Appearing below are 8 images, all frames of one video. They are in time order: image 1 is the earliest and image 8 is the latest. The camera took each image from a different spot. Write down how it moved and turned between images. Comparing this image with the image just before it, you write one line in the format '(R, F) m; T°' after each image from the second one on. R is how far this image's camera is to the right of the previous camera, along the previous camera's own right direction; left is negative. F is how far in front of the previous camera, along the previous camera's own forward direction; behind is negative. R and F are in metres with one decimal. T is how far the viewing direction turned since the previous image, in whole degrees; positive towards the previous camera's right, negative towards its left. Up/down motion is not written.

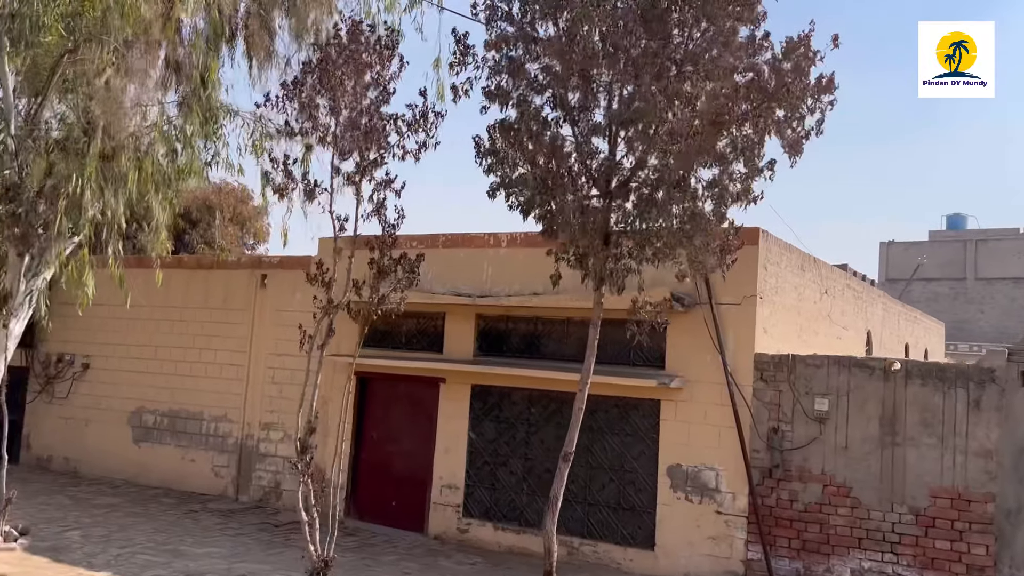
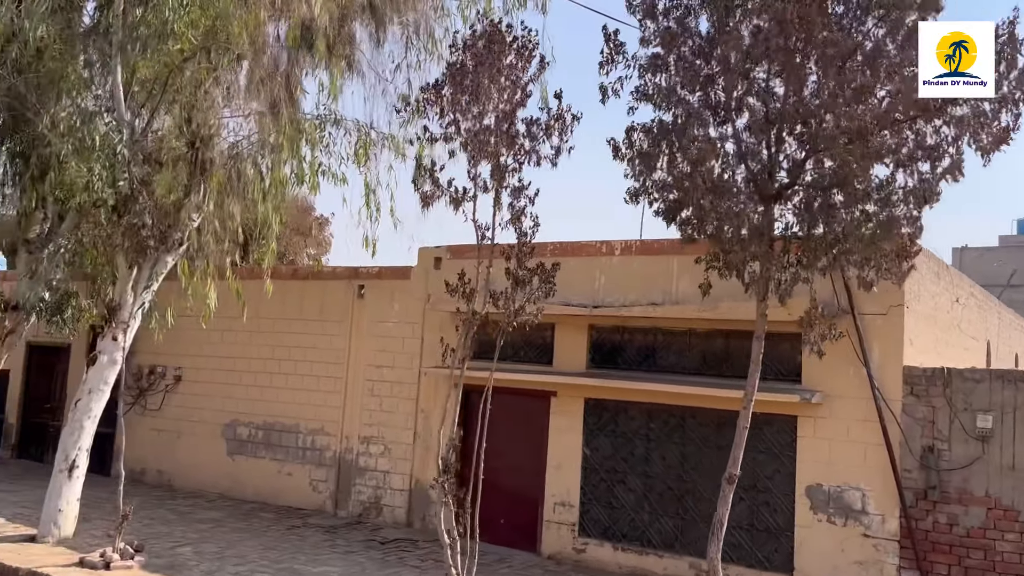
(-0.8, +0.3) m; -3°
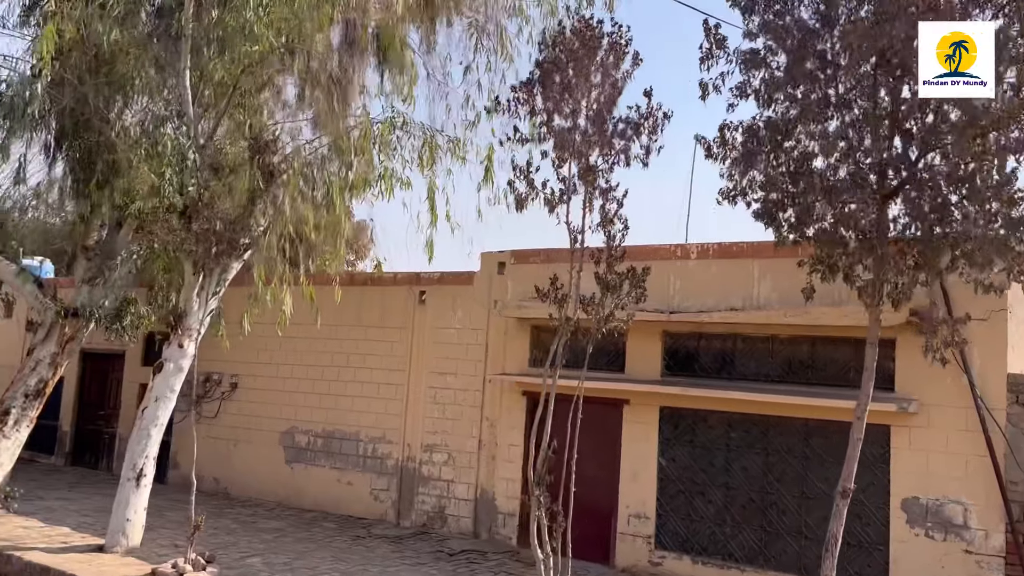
(-0.5, +0.2) m; -2°
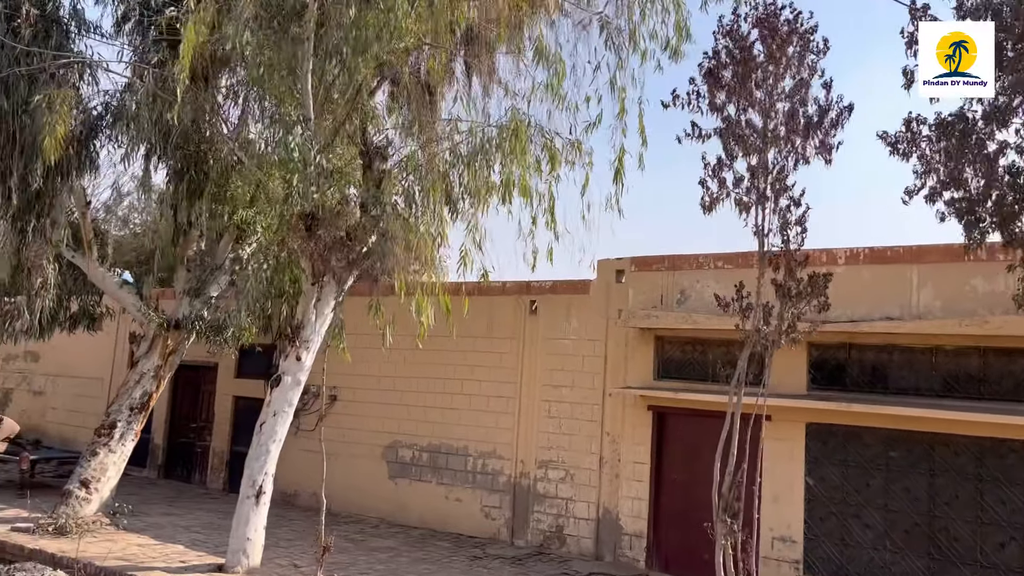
(-0.9, +0.4) m; -3°
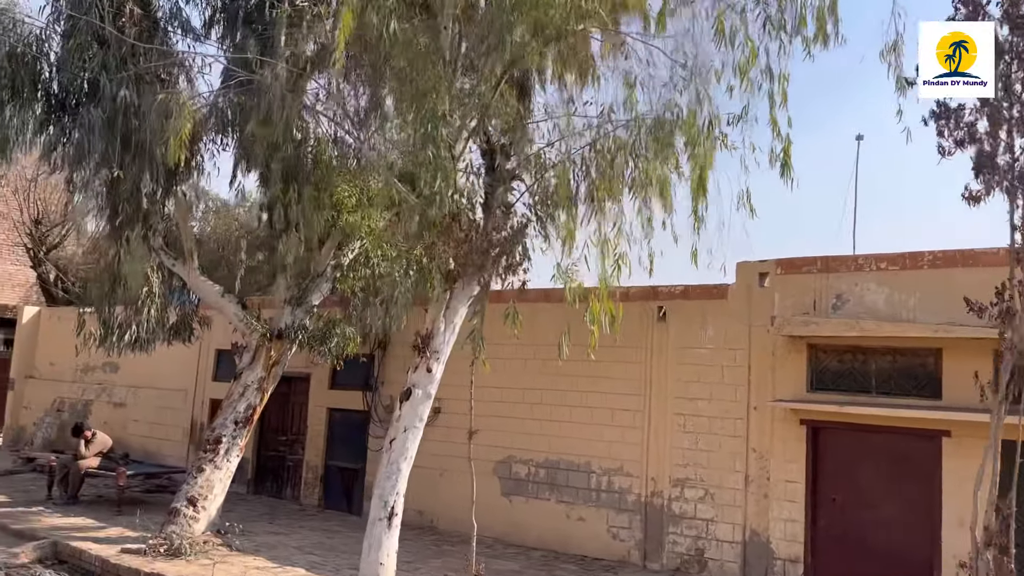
(-1.1, +0.6) m; -2°
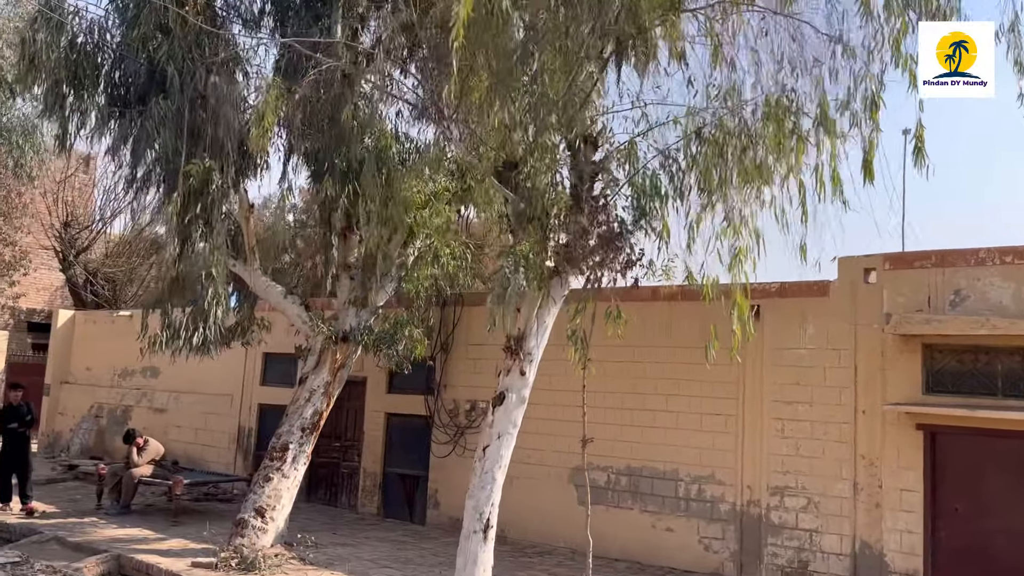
(-0.8, +0.5) m; -1°
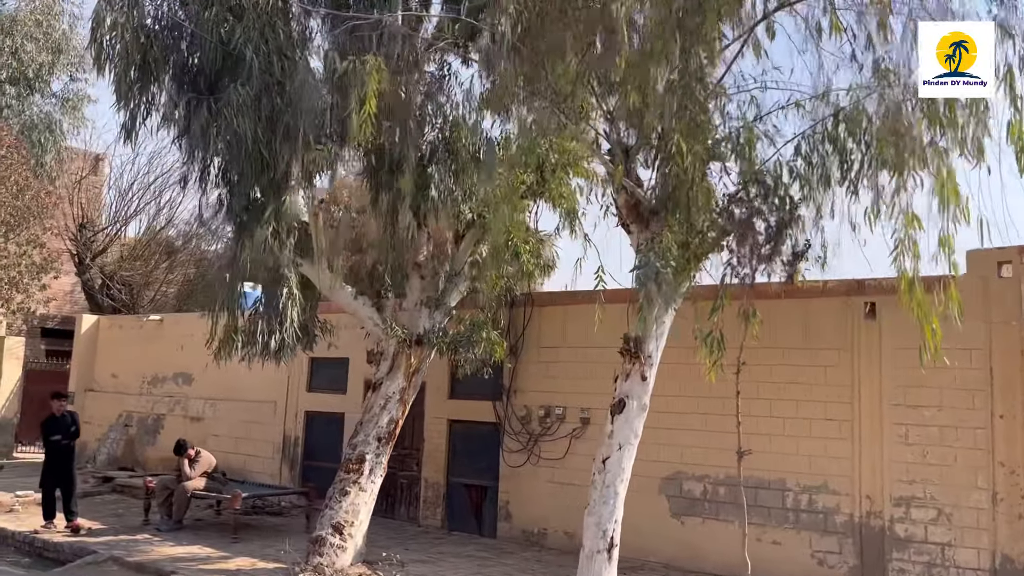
(-1.1, +0.6) m; +1°
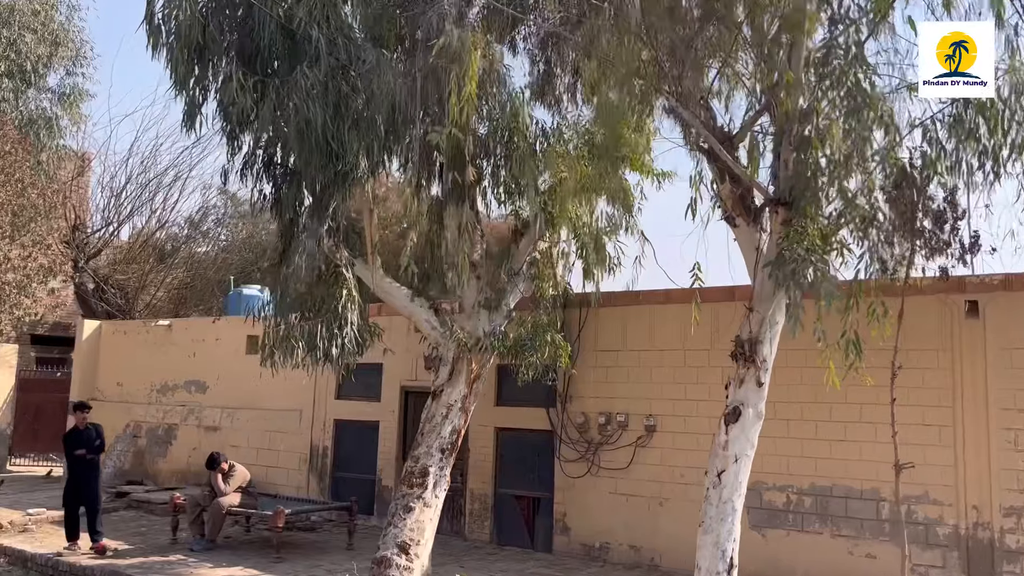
(-1.0, +0.6) m; +2°
